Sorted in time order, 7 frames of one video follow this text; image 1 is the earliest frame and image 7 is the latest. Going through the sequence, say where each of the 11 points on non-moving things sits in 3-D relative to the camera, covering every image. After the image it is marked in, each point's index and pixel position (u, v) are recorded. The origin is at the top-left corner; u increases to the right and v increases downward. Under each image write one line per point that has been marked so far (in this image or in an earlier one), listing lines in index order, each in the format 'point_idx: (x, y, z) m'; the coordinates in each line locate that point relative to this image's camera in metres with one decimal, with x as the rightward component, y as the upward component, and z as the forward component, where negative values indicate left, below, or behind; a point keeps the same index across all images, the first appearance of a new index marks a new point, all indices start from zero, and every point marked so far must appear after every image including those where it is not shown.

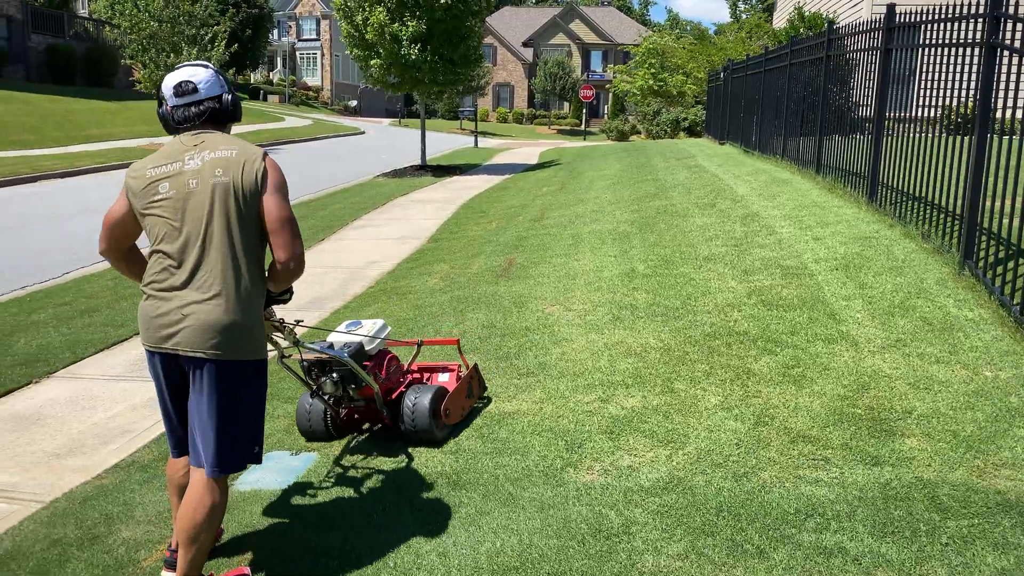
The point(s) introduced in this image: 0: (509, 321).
0: (0.0, -0.2, +5.5) m
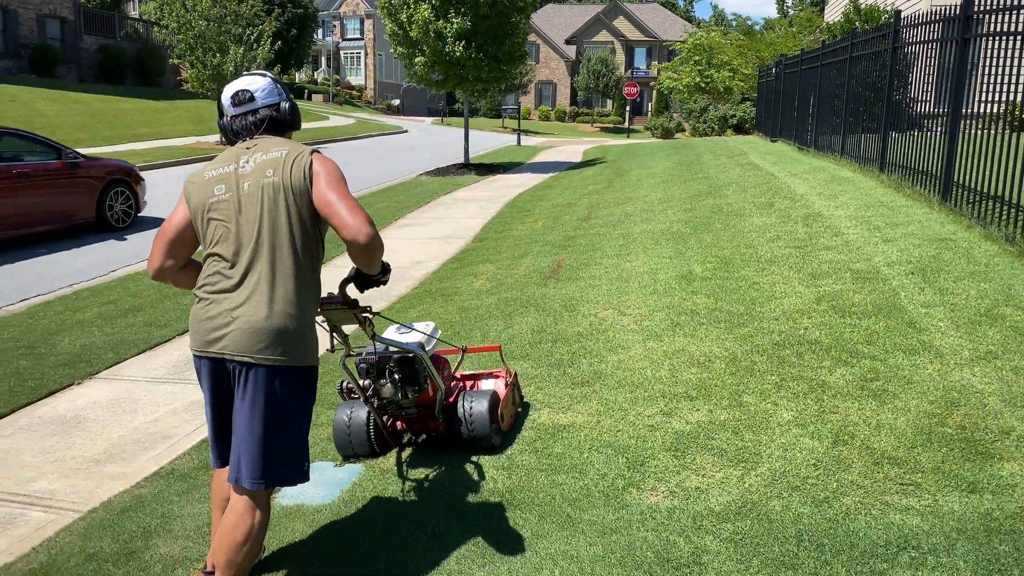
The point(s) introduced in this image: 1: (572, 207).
0: (+0.3, -0.2, +5.2) m
1: (+0.8, +1.1, +11.1) m
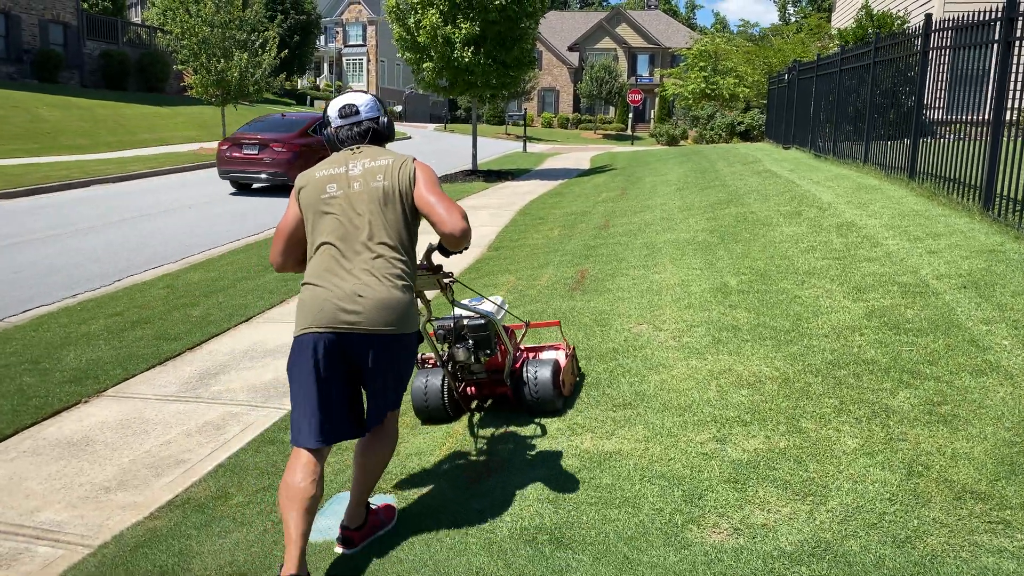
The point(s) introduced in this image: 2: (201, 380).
0: (+0.5, -0.3, +5.0) m
1: (+1.0, +1.0, +10.9) m
2: (-2.0, -0.6, +5.3) m
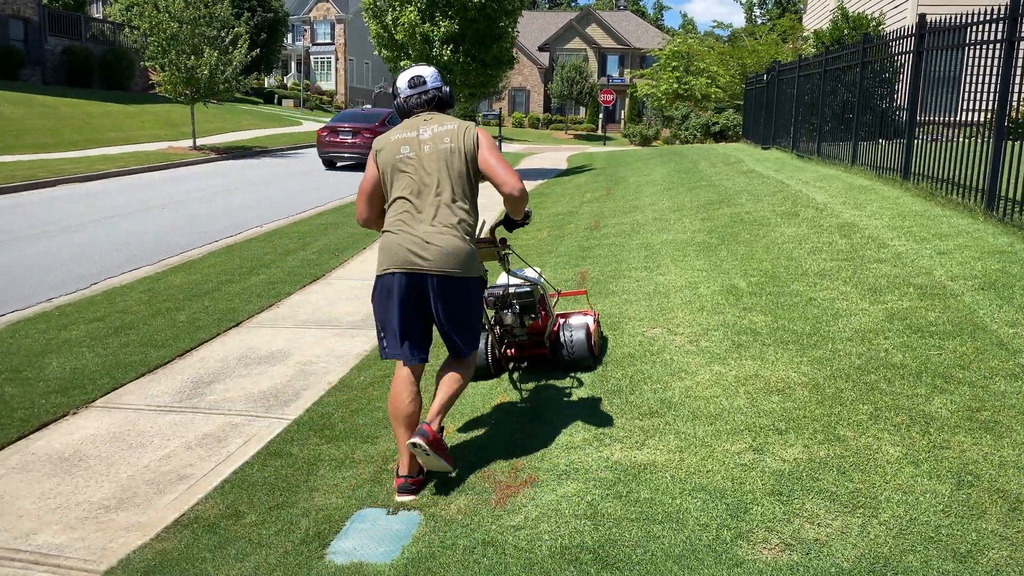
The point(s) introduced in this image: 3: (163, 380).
0: (+0.6, -0.3, +4.8) m
1: (+0.8, +1.0, +10.8) m
2: (-1.9, -0.6, +5.0) m
3: (-2.2, -0.6, +5.2) m
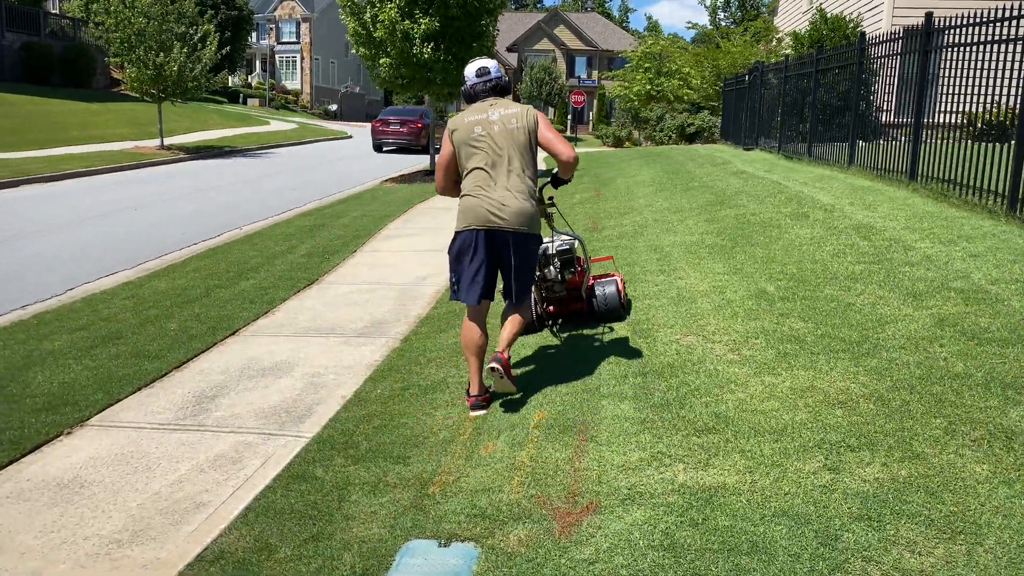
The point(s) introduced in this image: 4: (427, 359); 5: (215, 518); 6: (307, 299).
0: (+0.7, -0.4, +4.6) m
1: (+0.7, +0.9, +10.5) m
2: (-1.8, -0.7, +4.7) m
3: (-2.1, -0.6, +4.8) m
4: (-0.5, -0.5, +5.1) m
5: (-1.2, -1.0, +3.3) m
6: (-1.8, -0.1, +7.1) m
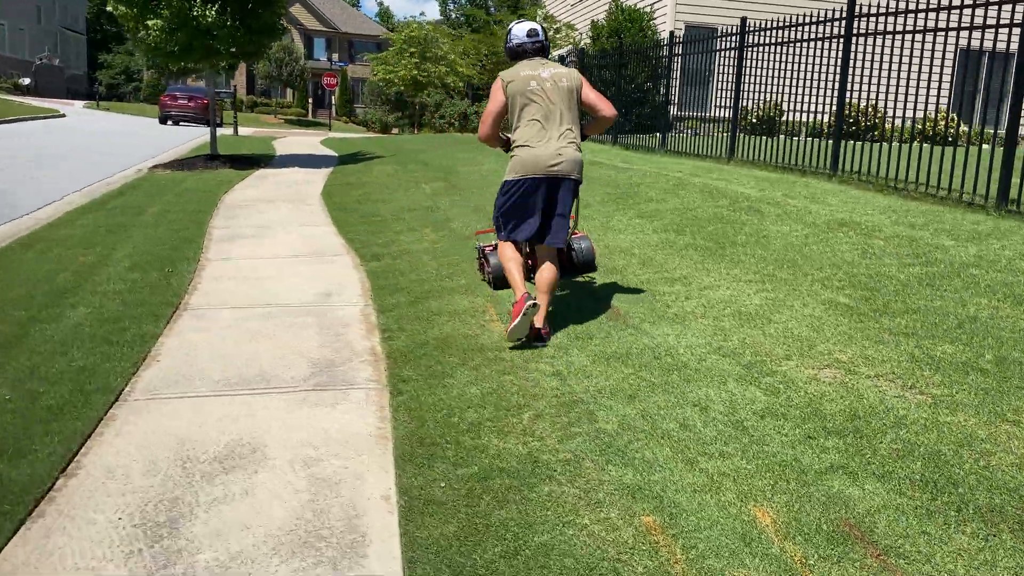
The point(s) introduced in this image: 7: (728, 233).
0: (+1.2, -0.5, +3.5) m
1: (-0.8, +0.8, +9.1) m
2: (-1.2, -0.9, +2.8) m
3: (-1.5, -0.8, +2.8) m
4: (-0.2, -0.6, +3.6) m
5: (-0.2, -1.1, +1.7) m
6: (-2.0, -0.3, +5.1) m
7: (+1.7, +0.4, +6.3) m
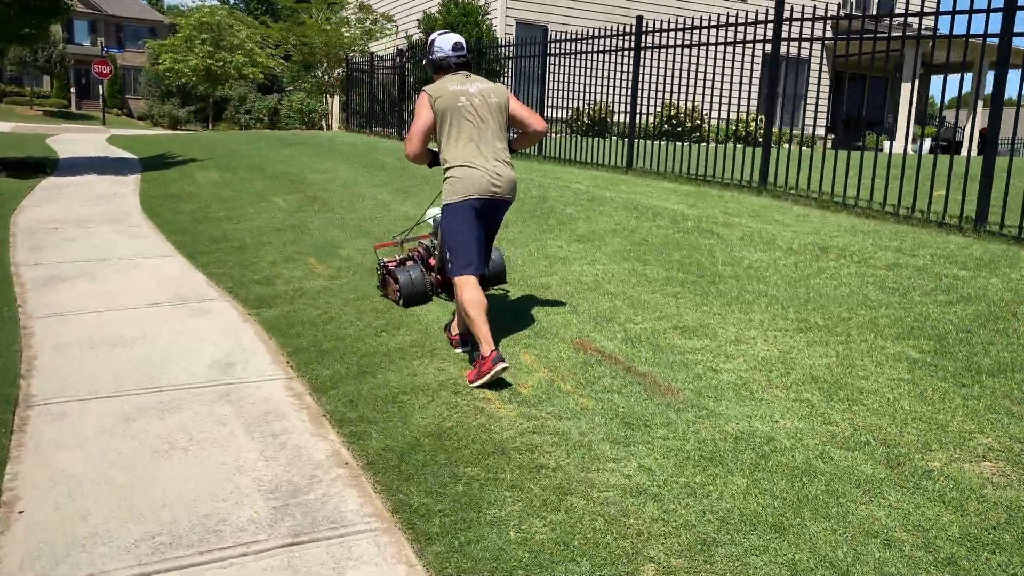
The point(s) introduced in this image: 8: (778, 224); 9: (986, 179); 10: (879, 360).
0: (+1.5, -0.7, +2.7) m
1: (-1.8, +0.5, +7.7) m
2: (-0.6, -1.2, +1.4) m
3: (-0.9, -1.2, +1.4) m
4: (+0.2, -0.9, +2.5) m
5: (+0.6, -1.5, +0.6) m
6: (-1.9, -0.7, +3.5) m
7: (+1.3, +0.2, +5.5) m
8: (+2.0, +0.5, +6.2) m
9: (+3.2, +0.8, +5.7) m
10: (+1.7, -0.4, +3.7) m
